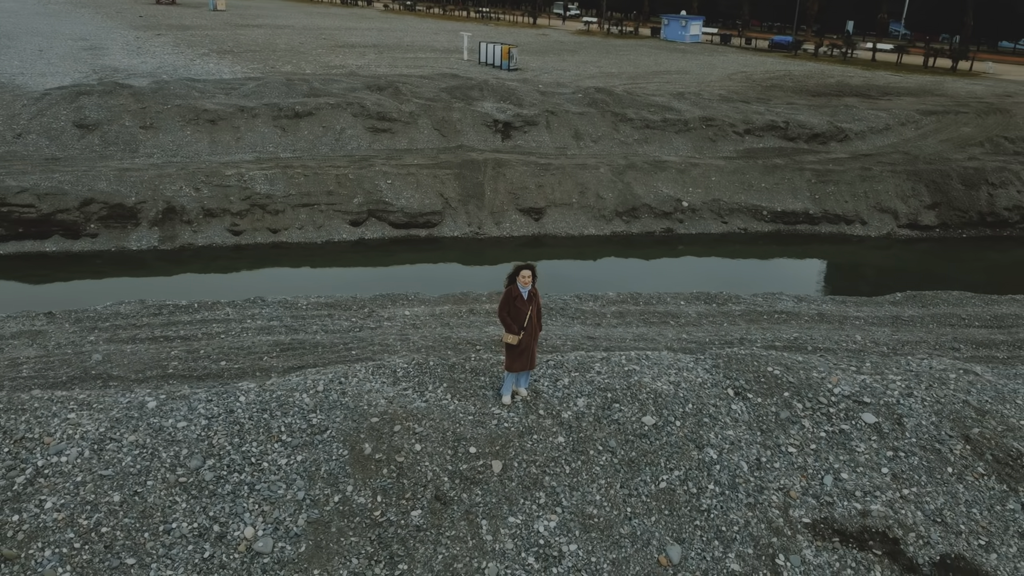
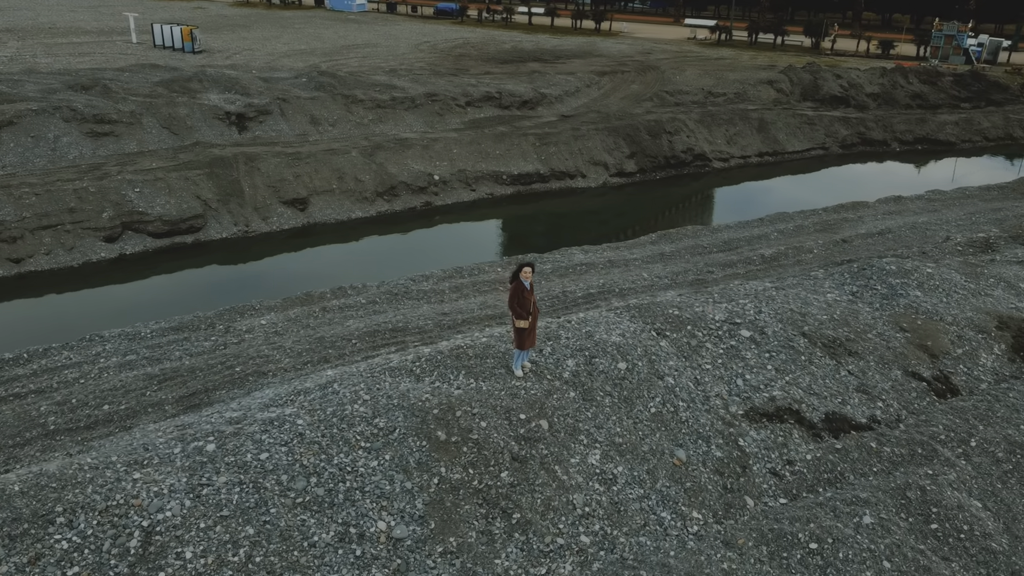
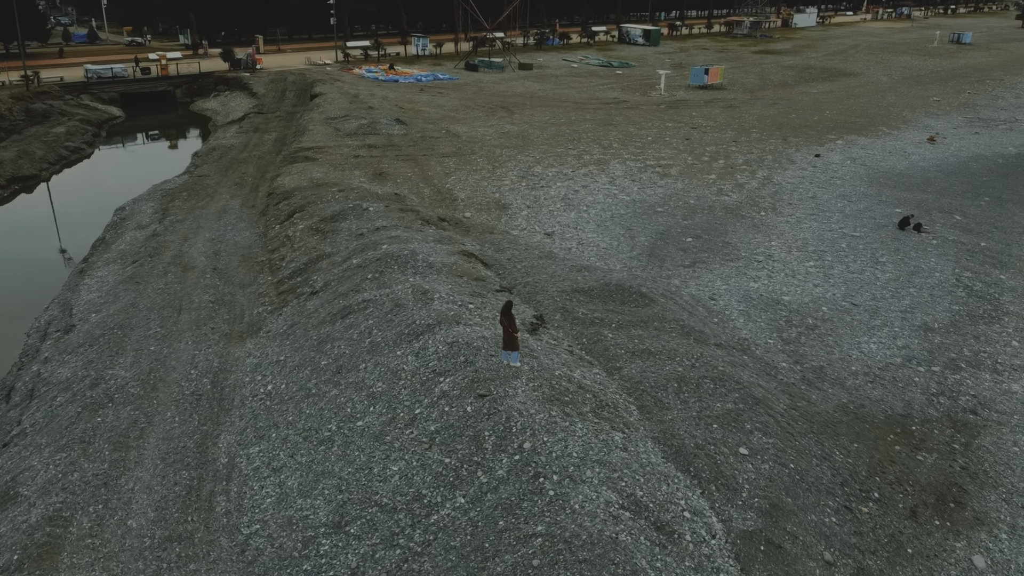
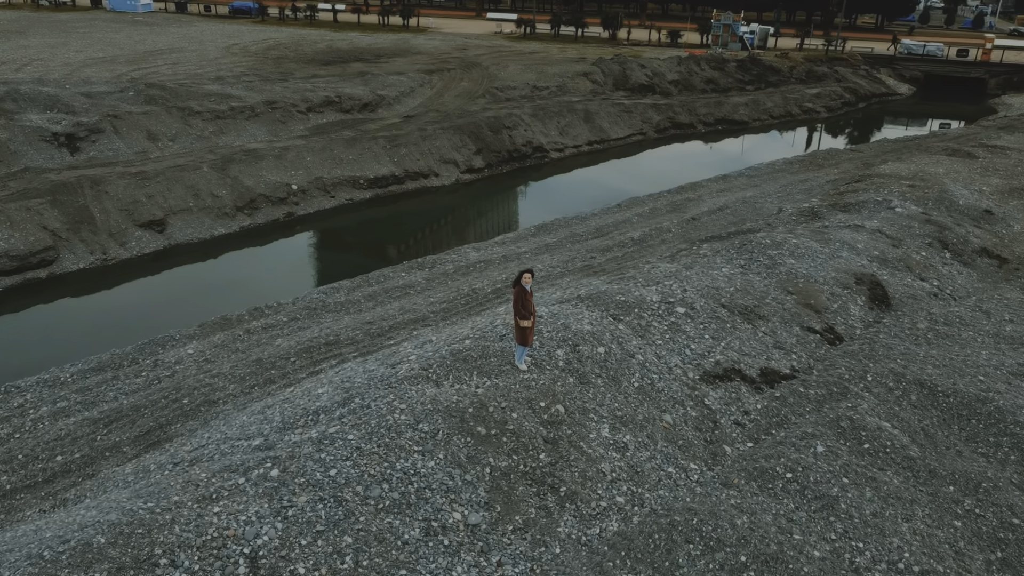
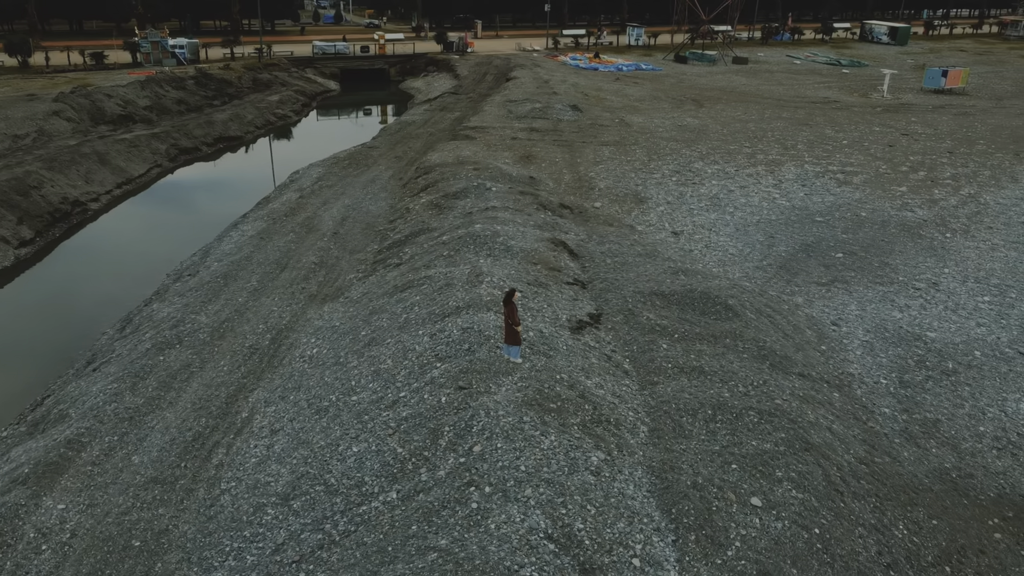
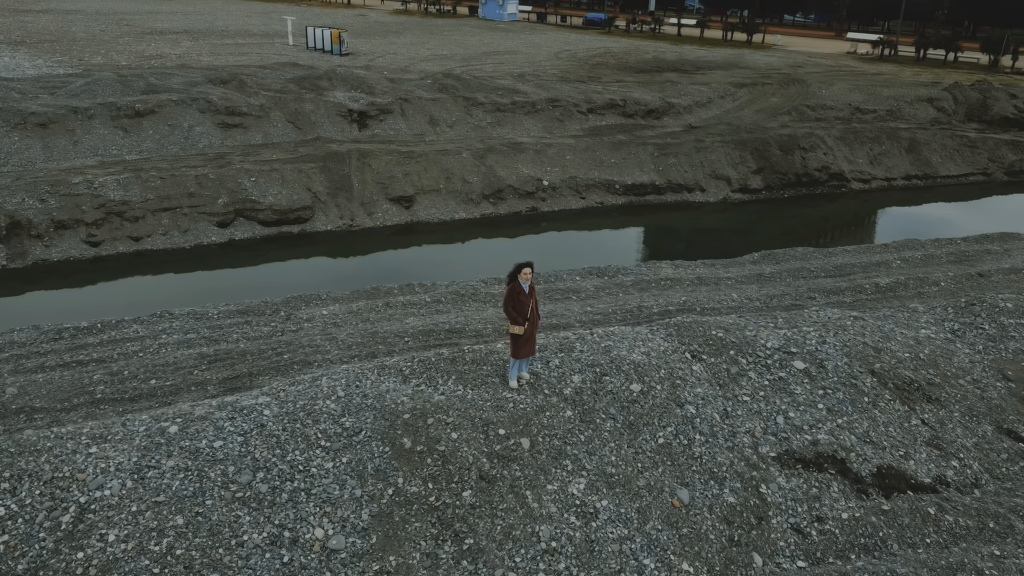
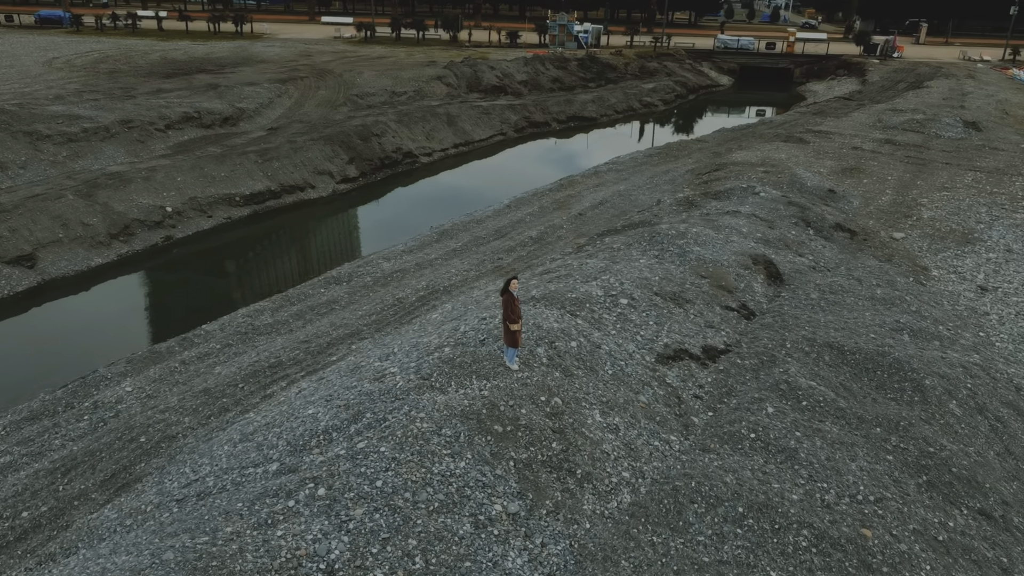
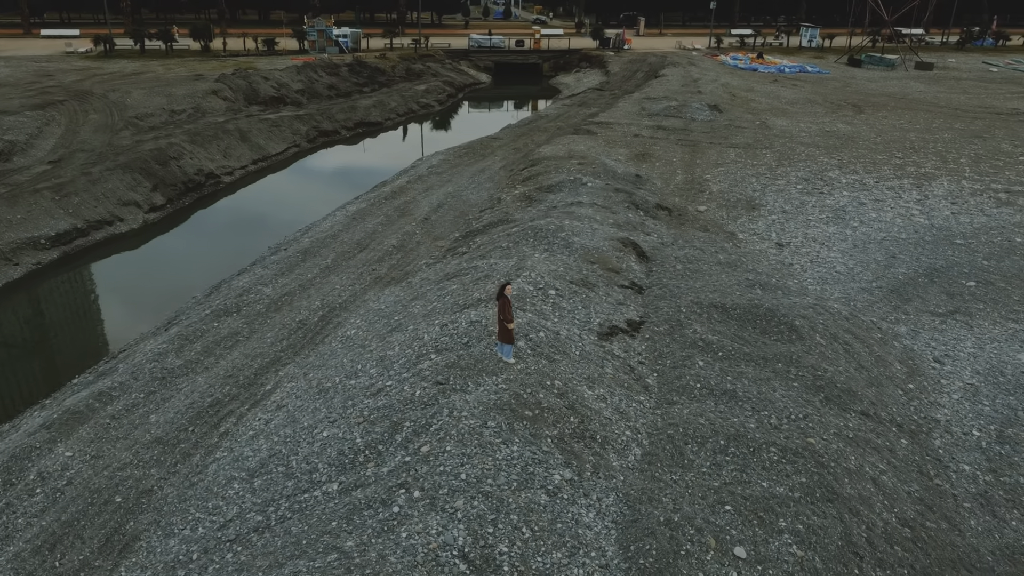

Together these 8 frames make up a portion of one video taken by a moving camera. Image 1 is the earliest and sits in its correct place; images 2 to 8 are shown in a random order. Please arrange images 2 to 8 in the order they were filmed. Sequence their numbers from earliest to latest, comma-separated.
6, 2, 4, 7, 8, 5, 3
